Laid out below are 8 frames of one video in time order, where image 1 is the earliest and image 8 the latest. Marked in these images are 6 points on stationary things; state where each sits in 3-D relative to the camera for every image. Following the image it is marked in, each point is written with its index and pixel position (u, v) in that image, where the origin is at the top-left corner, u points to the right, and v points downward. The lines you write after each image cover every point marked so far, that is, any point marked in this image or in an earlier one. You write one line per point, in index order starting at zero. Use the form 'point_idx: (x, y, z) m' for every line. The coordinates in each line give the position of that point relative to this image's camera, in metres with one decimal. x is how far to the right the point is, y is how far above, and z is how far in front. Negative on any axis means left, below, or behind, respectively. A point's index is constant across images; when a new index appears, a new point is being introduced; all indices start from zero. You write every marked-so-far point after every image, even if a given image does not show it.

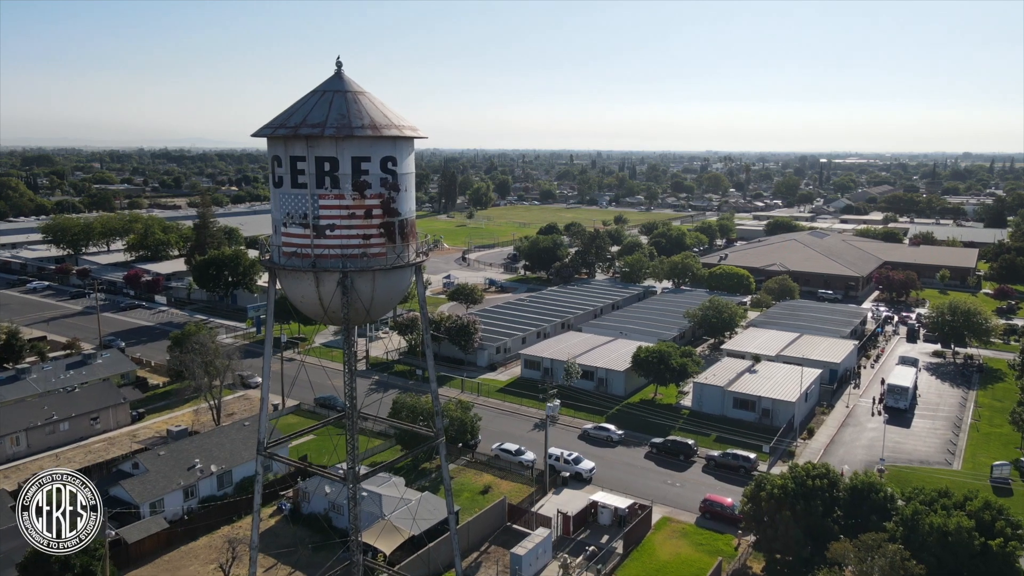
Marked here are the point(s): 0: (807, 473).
0: (+7.5, -4.7, +16.8) m
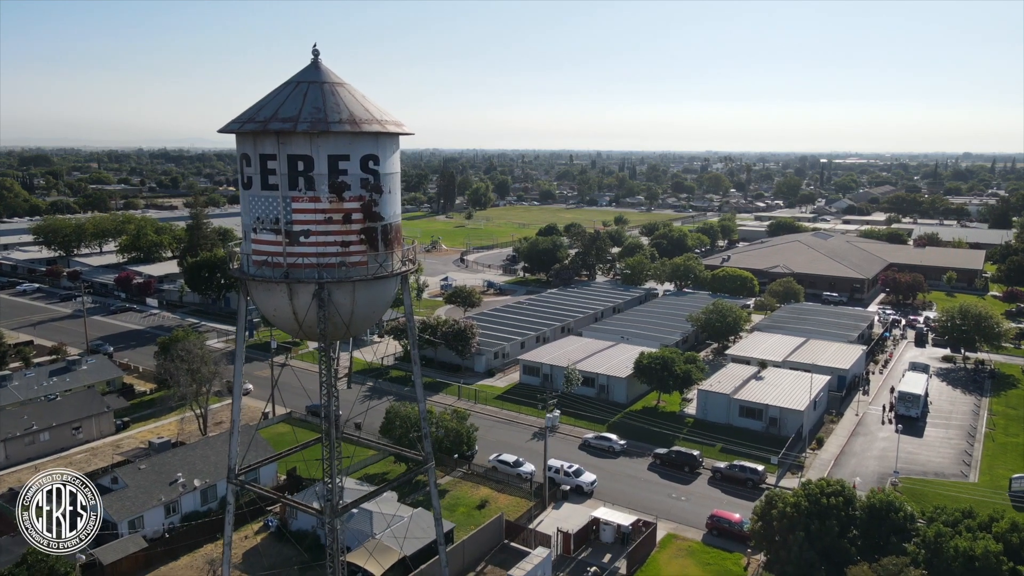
0: (+7.4, -4.8, +15.9) m
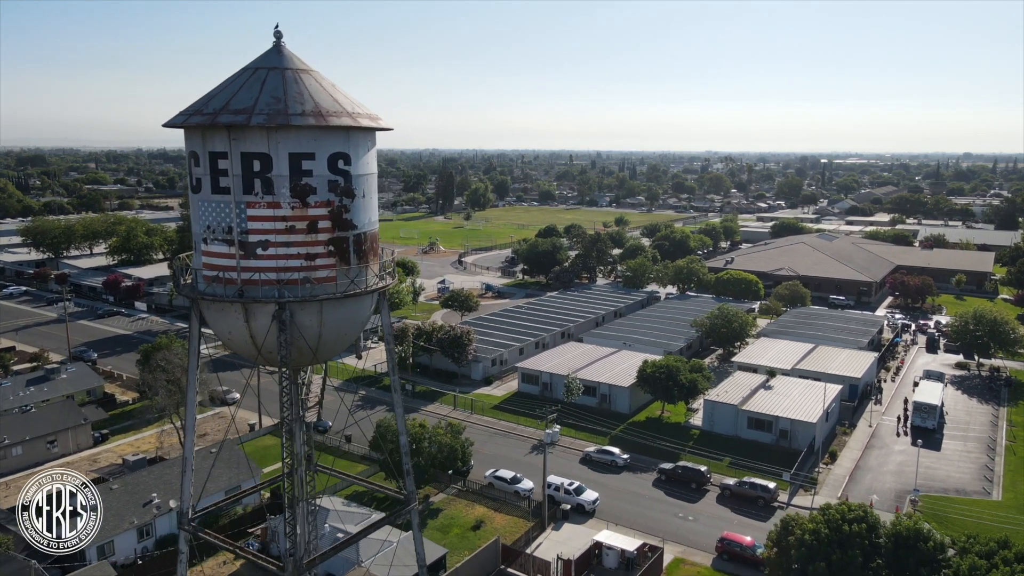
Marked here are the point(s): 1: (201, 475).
0: (+7.3, -5.1, +14.7) m
1: (-9.1, -5.5, +19.3) m
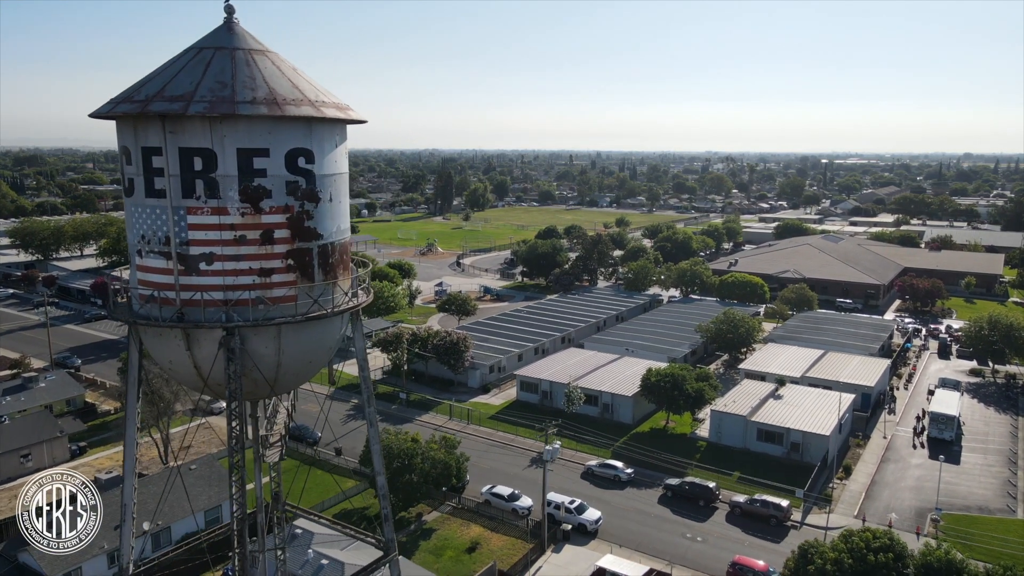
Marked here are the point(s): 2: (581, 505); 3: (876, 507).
0: (+7.3, -5.2, +13.6) m
1: (-9.2, -5.7, +18.2) m
2: (+2.0, -6.3, +19.2) m
3: (+11.0, -6.6, +20.0) m
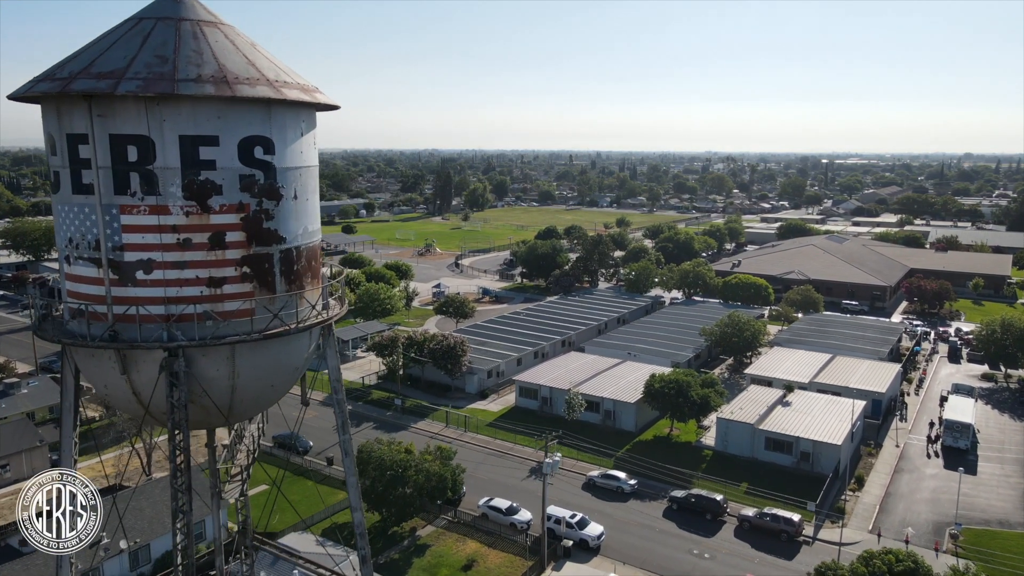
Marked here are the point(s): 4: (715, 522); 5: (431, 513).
0: (+7.2, -5.3, +12.7) m
1: (-9.2, -5.8, +17.3) m
2: (+1.9, -6.4, +18.3) m
3: (+10.9, -6.7, +19.1) m
4: (+5.9, -6.8, +19.2) m
5: (-2.4, -6.6, +19.5) m
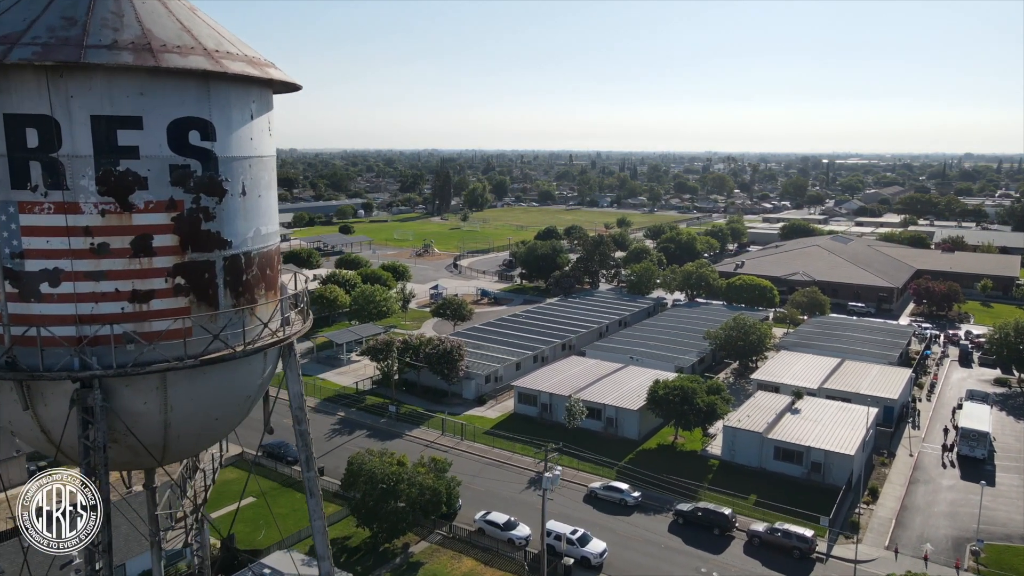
0: (+7.1, -5.4, +11.7) m
1: (-9.3, -5.9, +16.3) m
2: (+1.9, -6.5, +17.4) m
3: (+10.9, -6.8, +18.1) m
4: (+5.8, -6.9, +18.2) m
5: (-2.4, -6.7, +18.5) m
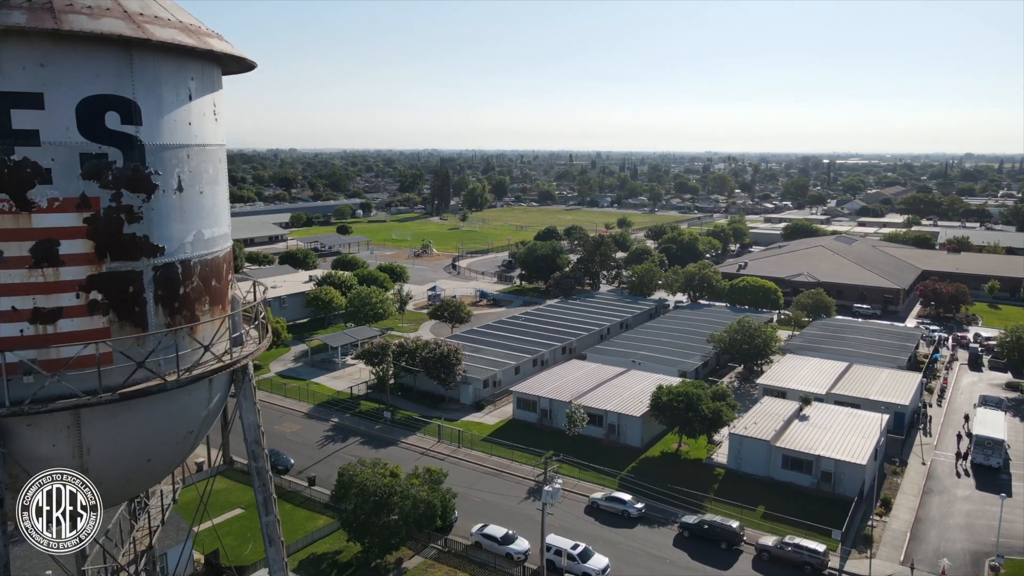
0: (+7.1, -5.5, +11.0) m
1: (-9.3, -6.0, +15.6) m
2: (+1.8, -6.6, +16.6) m
3: (+10.8, -6.9, +17.4) m
4: (+5.8, -7.0, +17.5) m
5: (-2.5, -6.8, +17.8) m
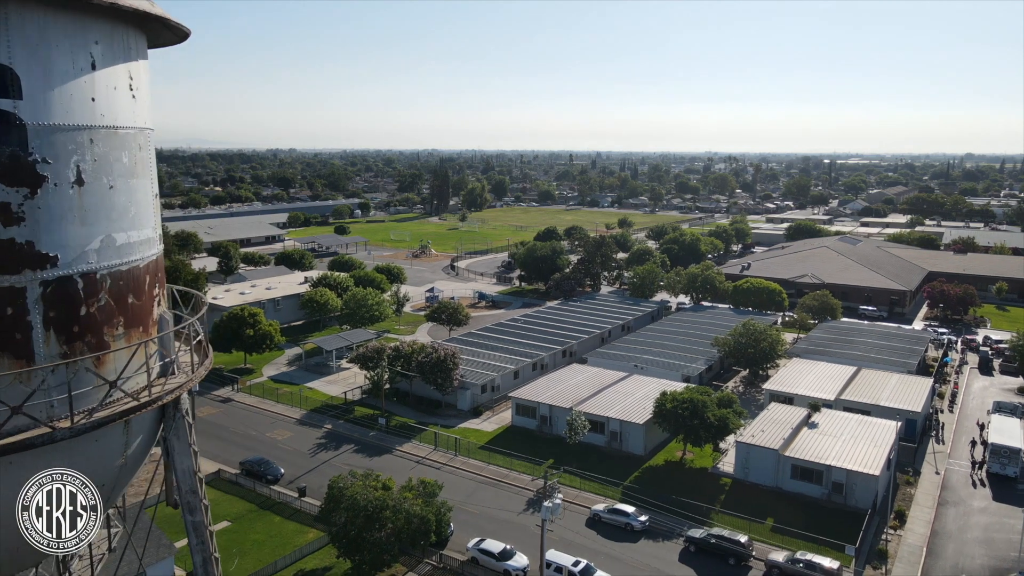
0: (+7.0, -5.6, +10.2) m
1: (-9.4, -6.0, +14.8) m
2: (+1.8, -6.7, +15.8) m
3: (+10.8, -7.0, +16.6) m
4: (+5.7, -7.0, +16.7) m
5: (-2.5, -6.9, +17.0) m
